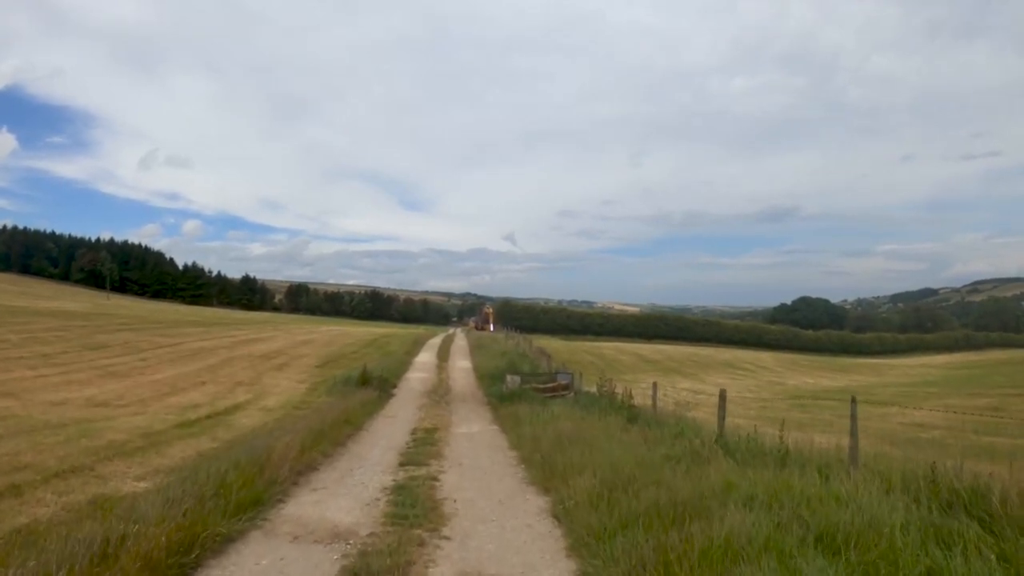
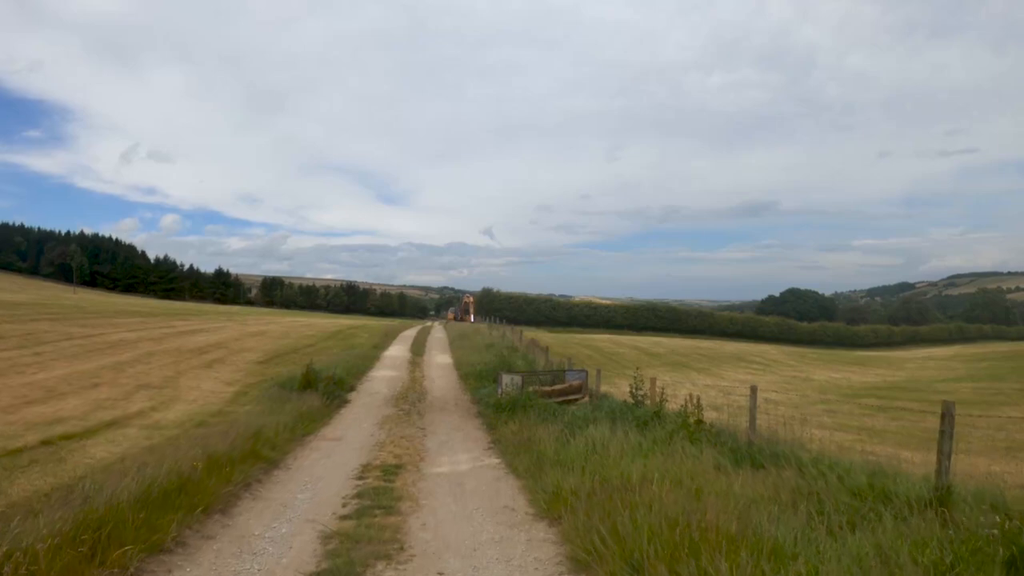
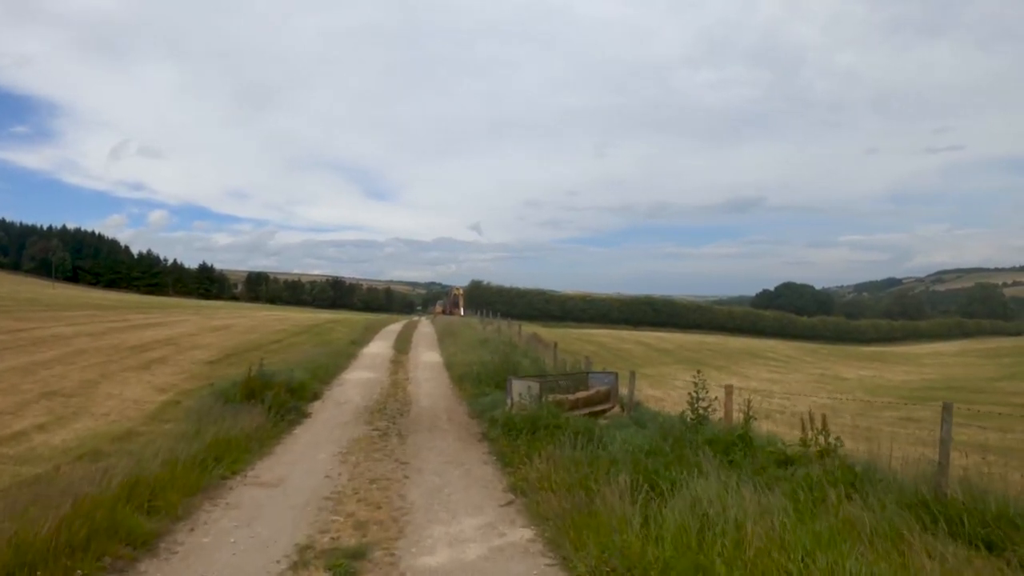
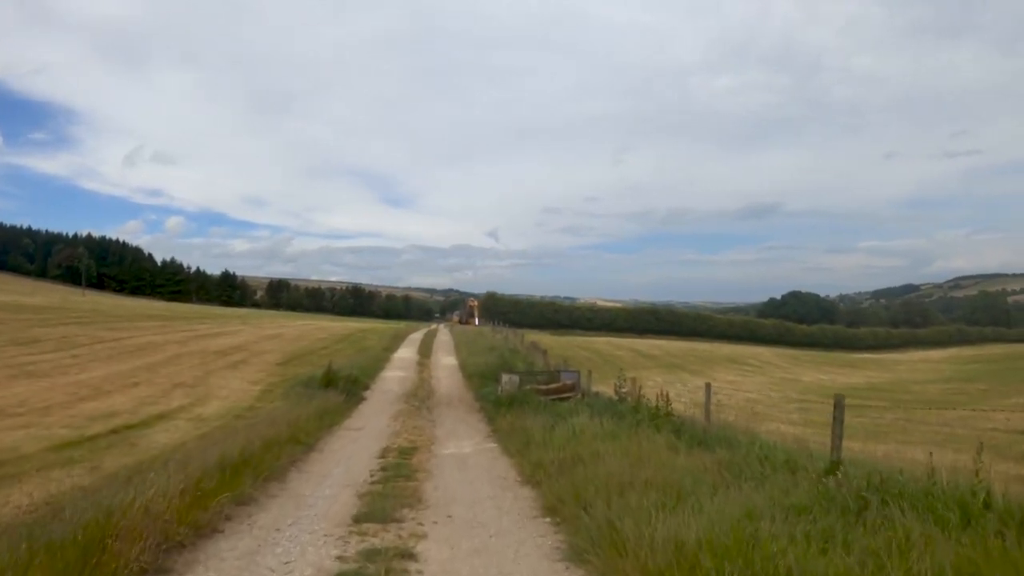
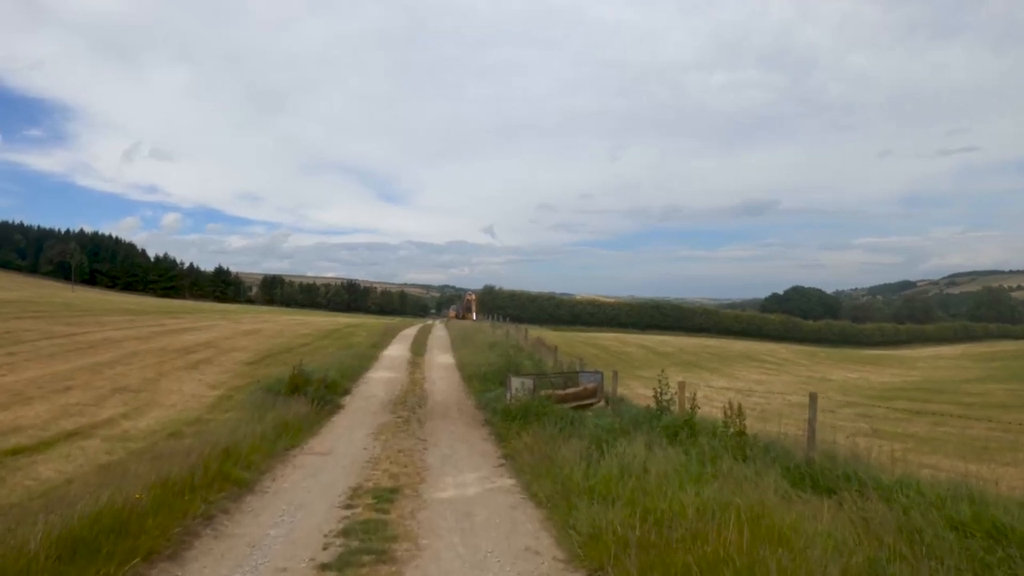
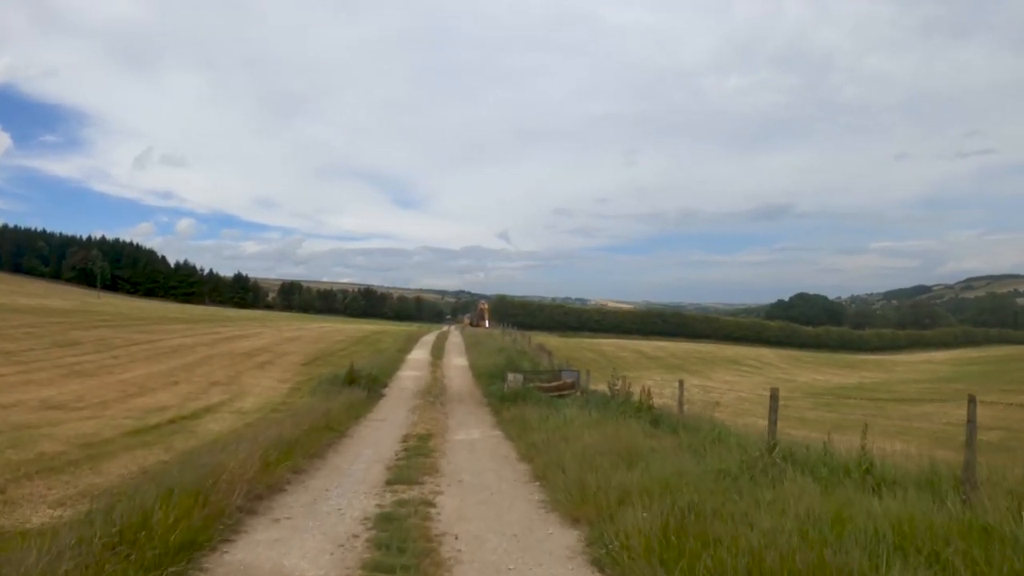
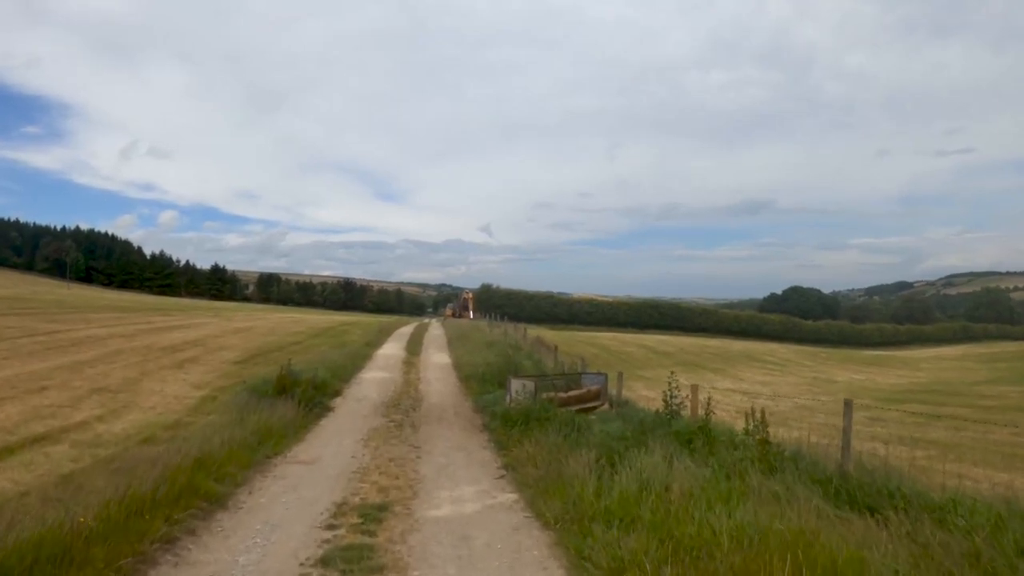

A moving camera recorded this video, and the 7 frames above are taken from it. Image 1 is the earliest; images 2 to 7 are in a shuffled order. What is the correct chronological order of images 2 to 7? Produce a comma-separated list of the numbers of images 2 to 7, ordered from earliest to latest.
6, 4, 2, 5, 7, 3
